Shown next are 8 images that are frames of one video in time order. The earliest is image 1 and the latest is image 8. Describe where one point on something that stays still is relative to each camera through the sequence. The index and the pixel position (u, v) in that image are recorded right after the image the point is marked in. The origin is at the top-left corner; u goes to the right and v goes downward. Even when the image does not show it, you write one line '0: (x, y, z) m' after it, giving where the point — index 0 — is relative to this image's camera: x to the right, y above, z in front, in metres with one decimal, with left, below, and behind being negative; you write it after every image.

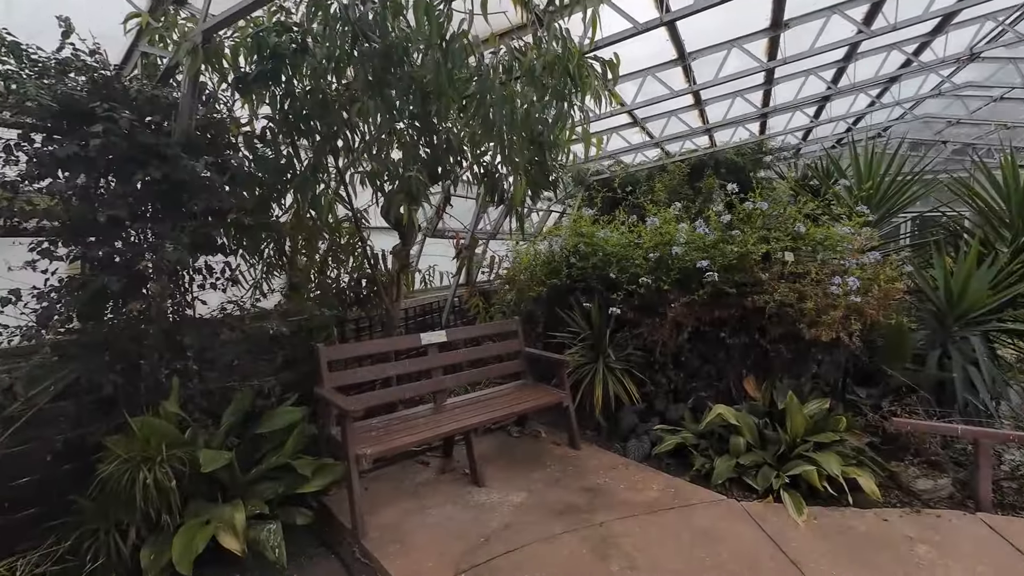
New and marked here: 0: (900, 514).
0: (+3.0, -1.8, +3.8) m
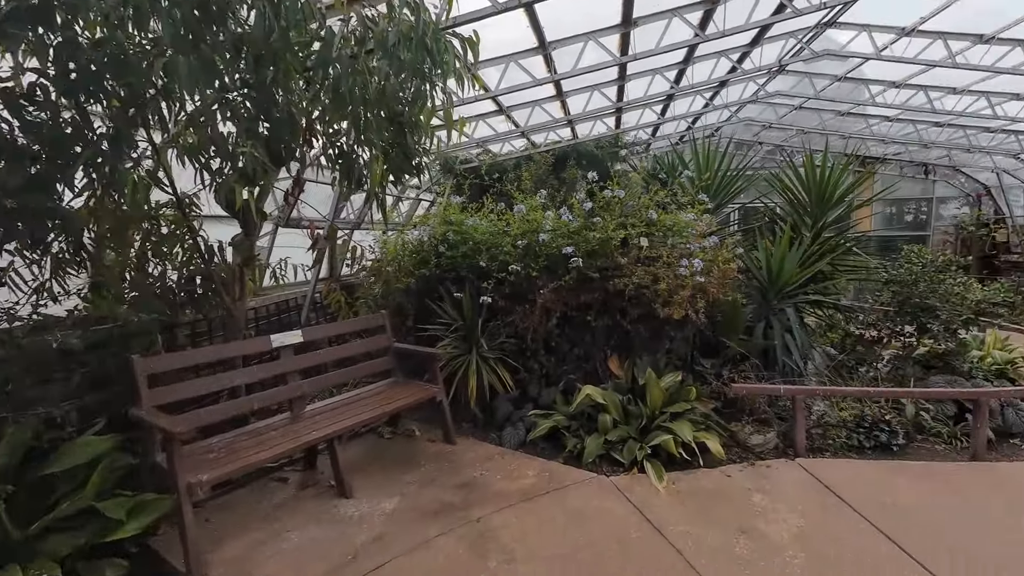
0: (+2.0, -1.6, +4.3) m
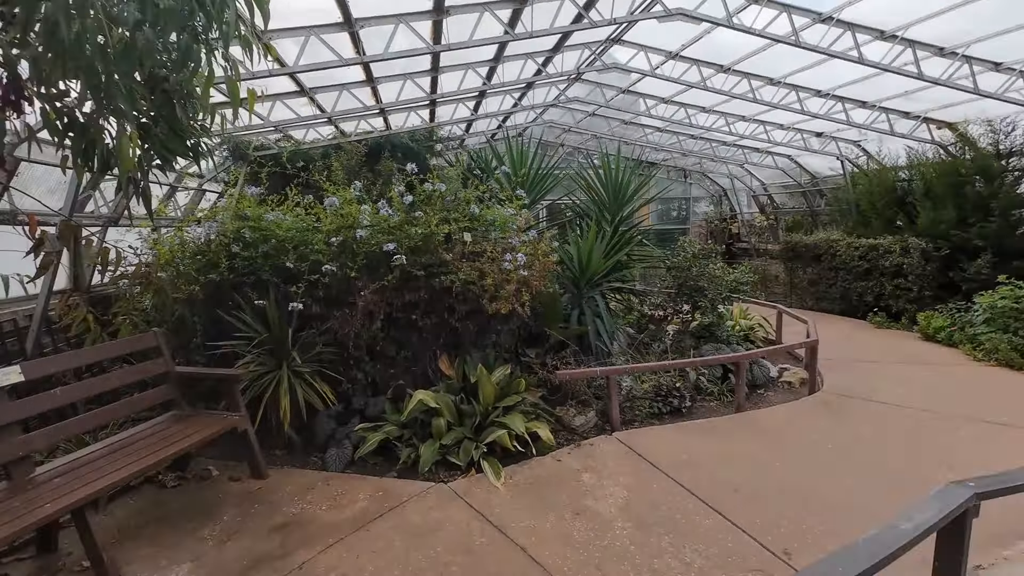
0: (+0.5, -1.5, +4.5) m
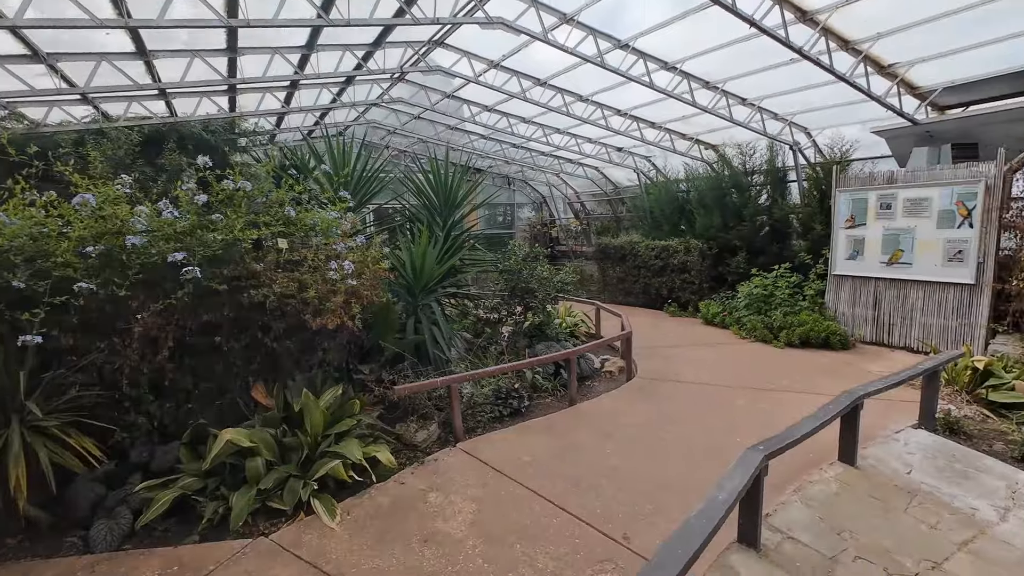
0: (-0.9, -1.6, +4.2) m
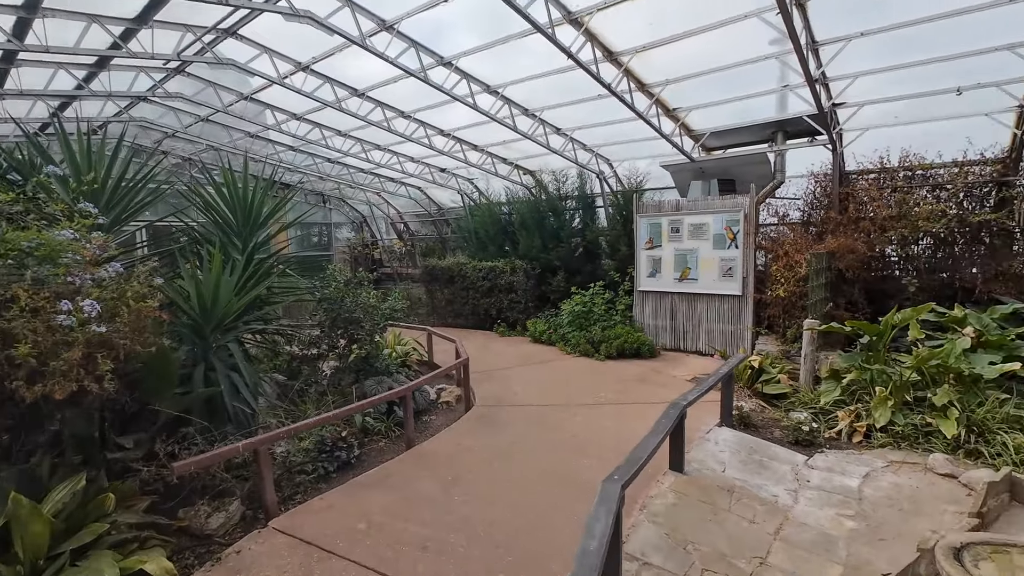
0: (-2.0, -1.9, +3.1) m
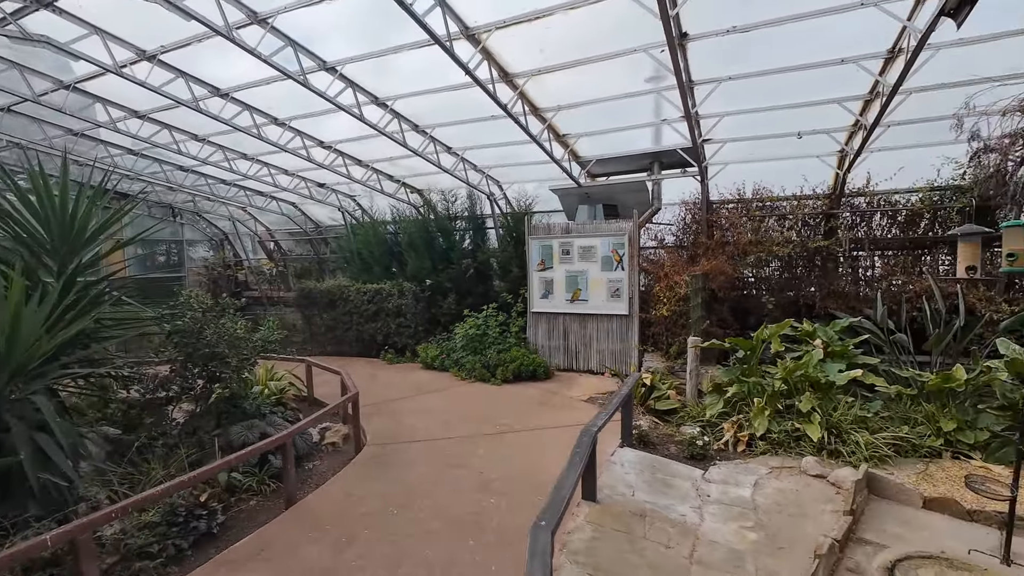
0: (-2.4, -2.0, +2.2) m
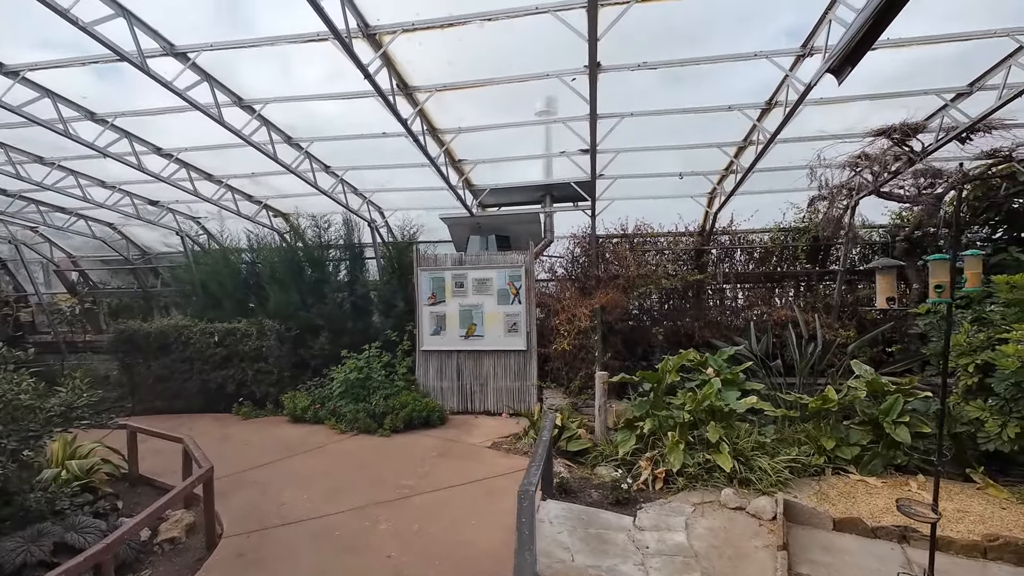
0: (-2.2, -2.2, +0.8) m
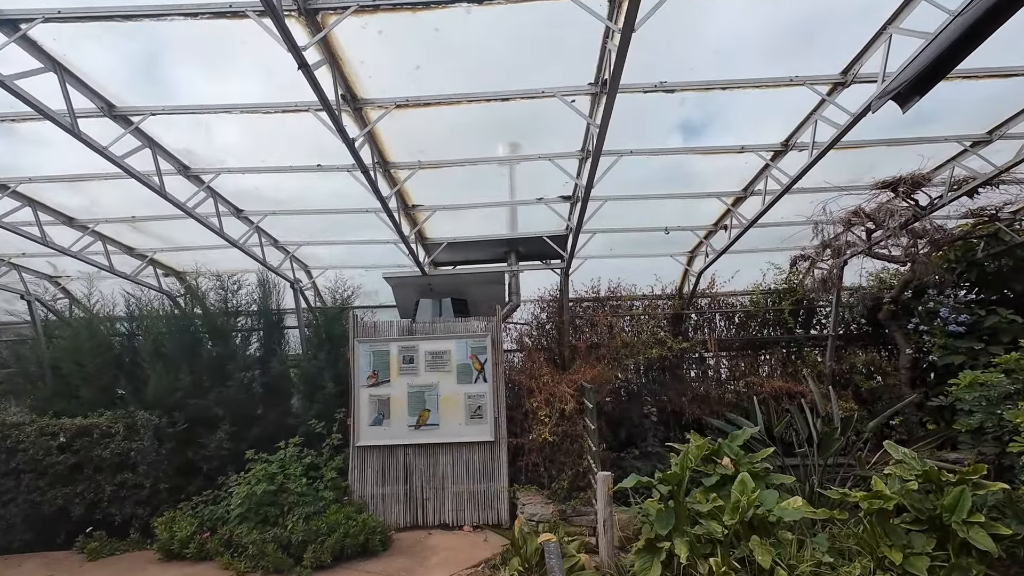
0: (-1.6, -2.1, -1.3) m
